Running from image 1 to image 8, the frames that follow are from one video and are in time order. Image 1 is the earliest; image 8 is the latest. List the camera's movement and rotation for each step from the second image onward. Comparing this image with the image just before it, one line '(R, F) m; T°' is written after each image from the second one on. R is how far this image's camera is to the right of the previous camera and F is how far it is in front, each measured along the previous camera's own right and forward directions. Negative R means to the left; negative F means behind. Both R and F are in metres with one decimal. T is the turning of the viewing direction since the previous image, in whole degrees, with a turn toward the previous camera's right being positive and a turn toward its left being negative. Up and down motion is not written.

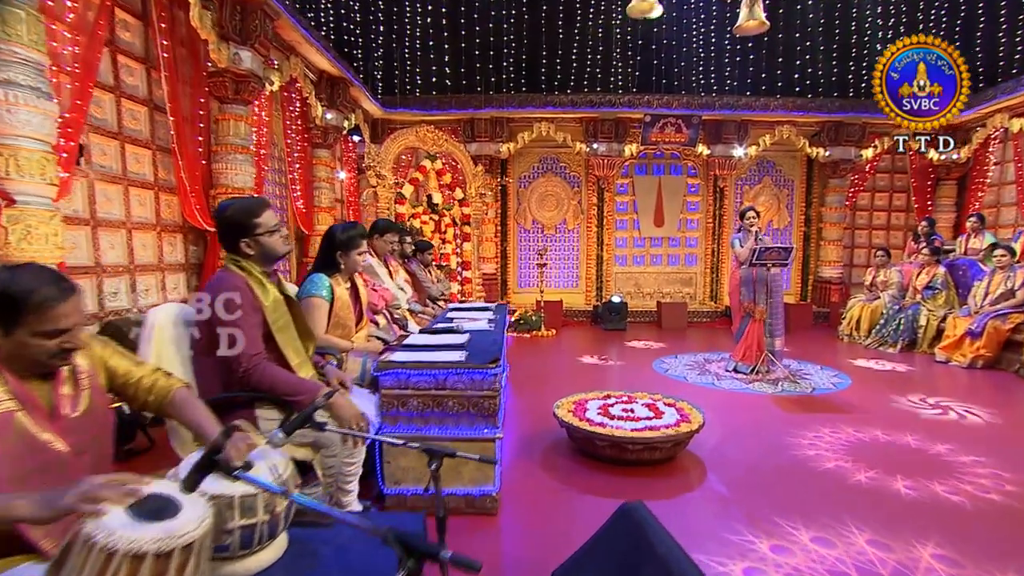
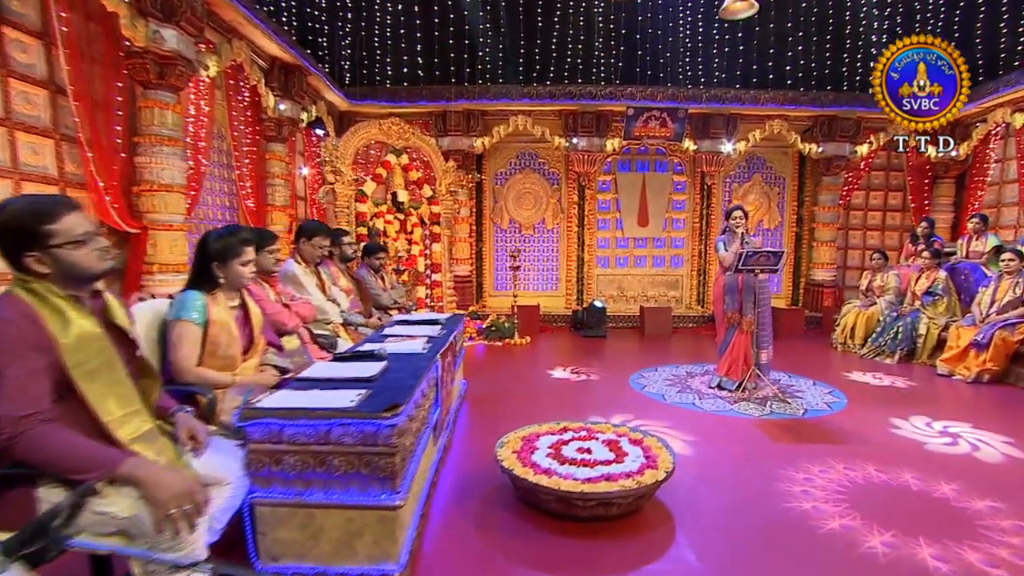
(+0.3, +0.6) m; +1°
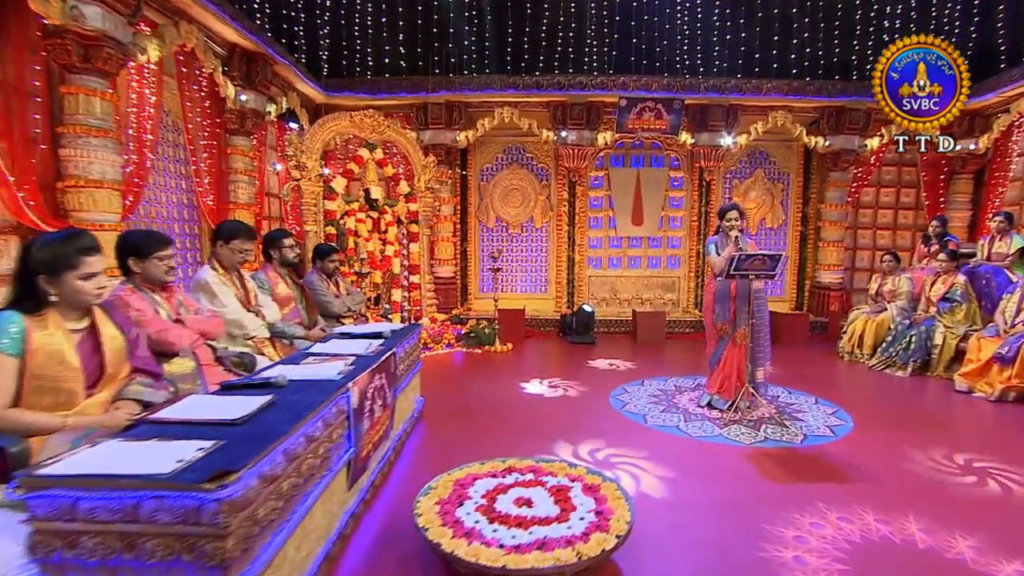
(+0.3, +0.5) m; -1°
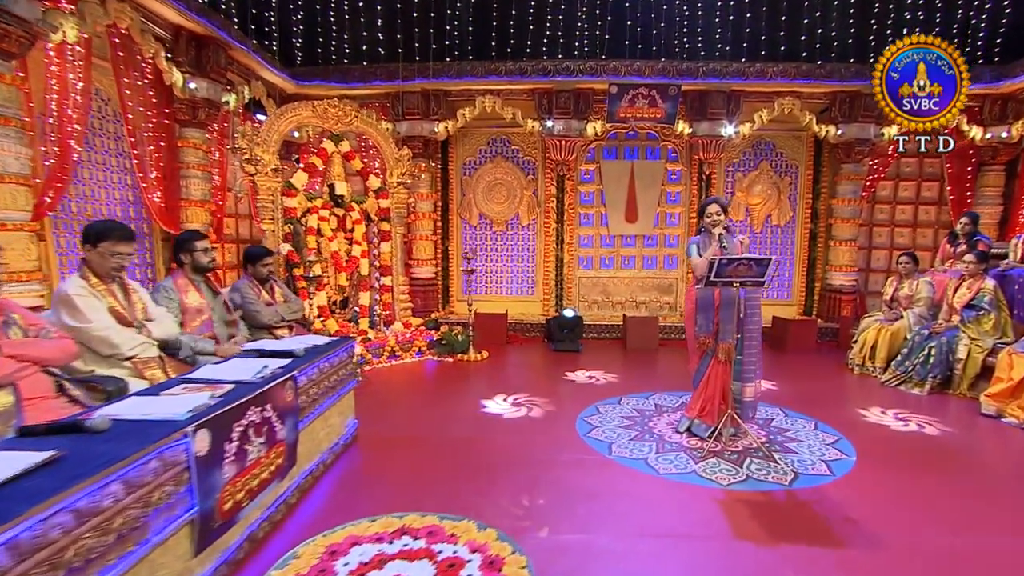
(+0.5, +0.6) m; -2°
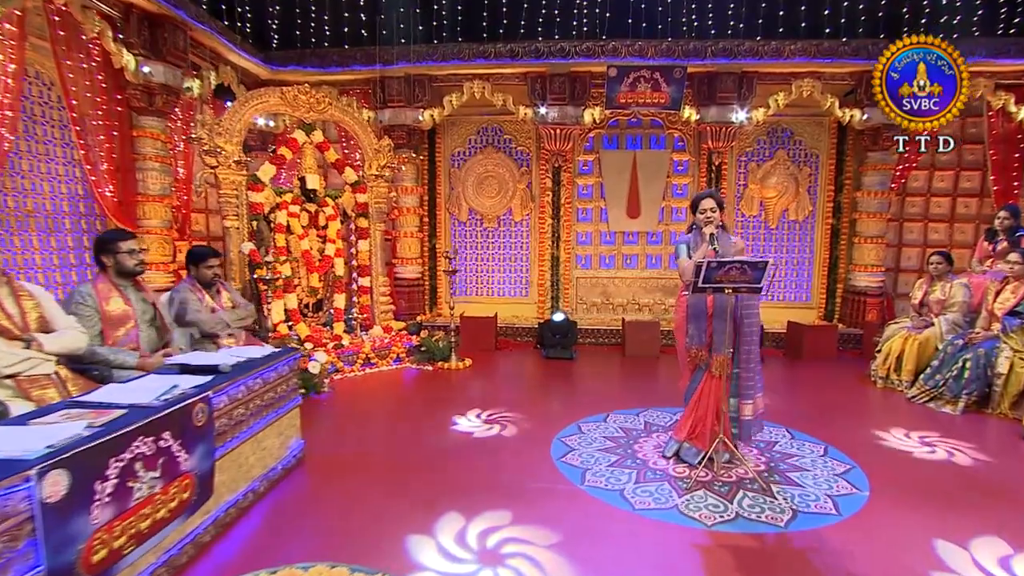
(+0.4, +0.6) m; -3°
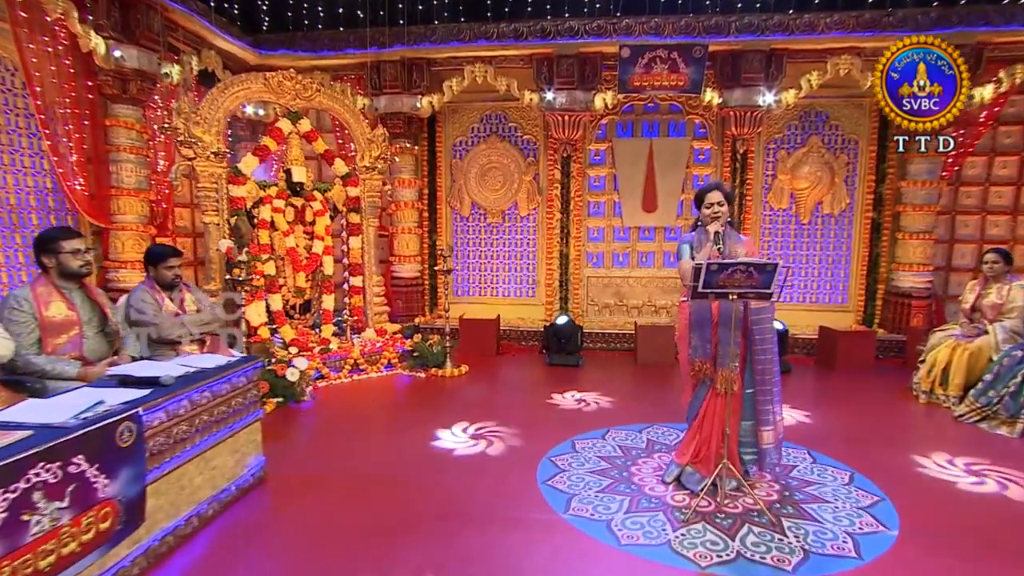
(+0.3, +0.5) m; -3°
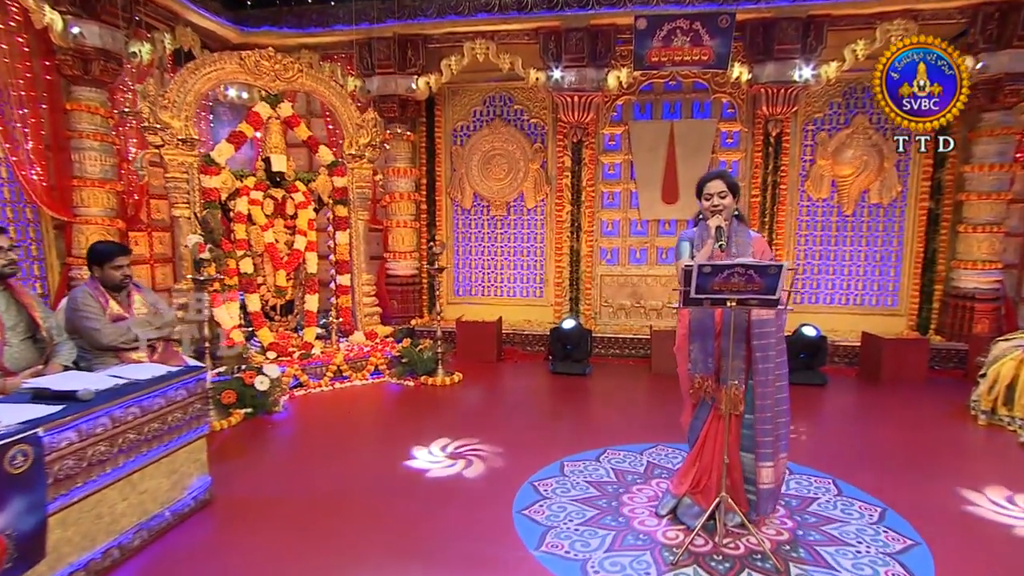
(+0.3, +0.6) m; -3°
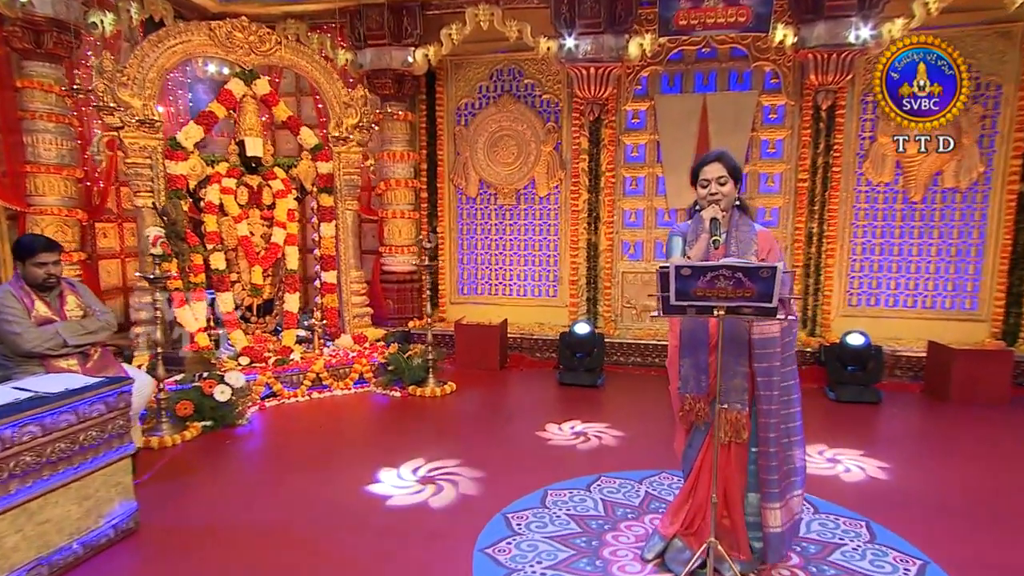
(+0.3, +0.7) m; -4°
